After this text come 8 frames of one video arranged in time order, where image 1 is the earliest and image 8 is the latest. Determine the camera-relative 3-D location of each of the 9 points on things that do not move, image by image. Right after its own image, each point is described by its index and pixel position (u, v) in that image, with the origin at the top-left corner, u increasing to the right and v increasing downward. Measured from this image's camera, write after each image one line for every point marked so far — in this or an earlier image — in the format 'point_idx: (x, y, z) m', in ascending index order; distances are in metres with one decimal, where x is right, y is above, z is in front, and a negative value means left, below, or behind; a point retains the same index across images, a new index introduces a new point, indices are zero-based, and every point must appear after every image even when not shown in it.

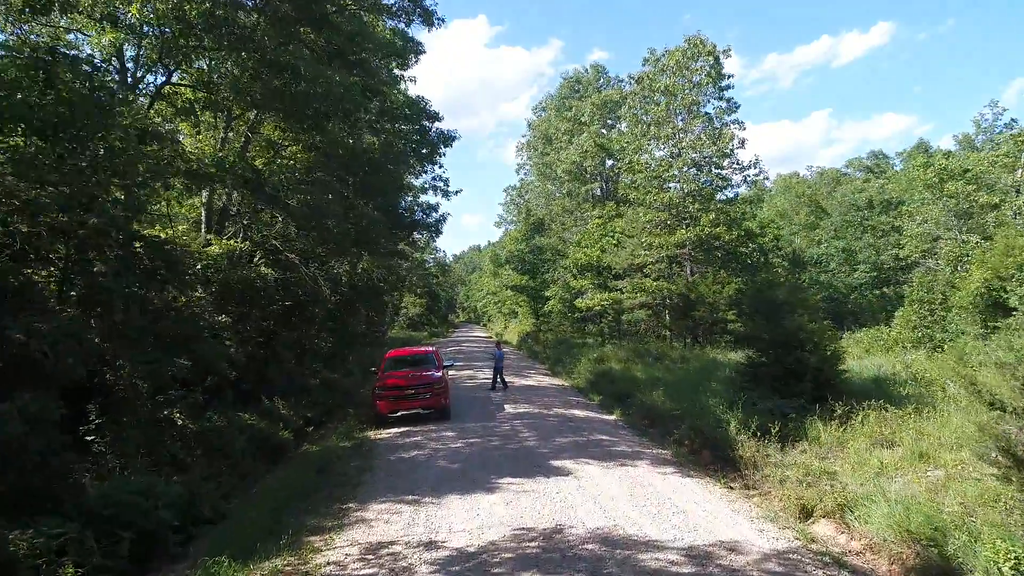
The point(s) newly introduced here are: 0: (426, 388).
0: (-1.5, -1.7, +12.3) m
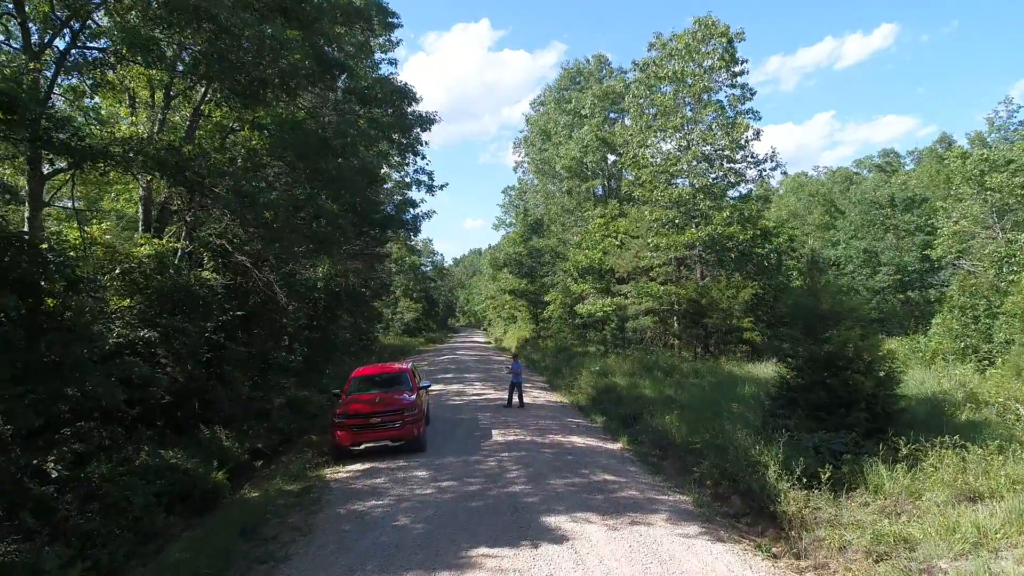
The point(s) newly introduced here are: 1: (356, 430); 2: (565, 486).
0: (-1.7, -1.8, +10.3) m
1: (-2.3, -2.1, +10.3) m
2: (+0.6, -2.4, +8.7) m
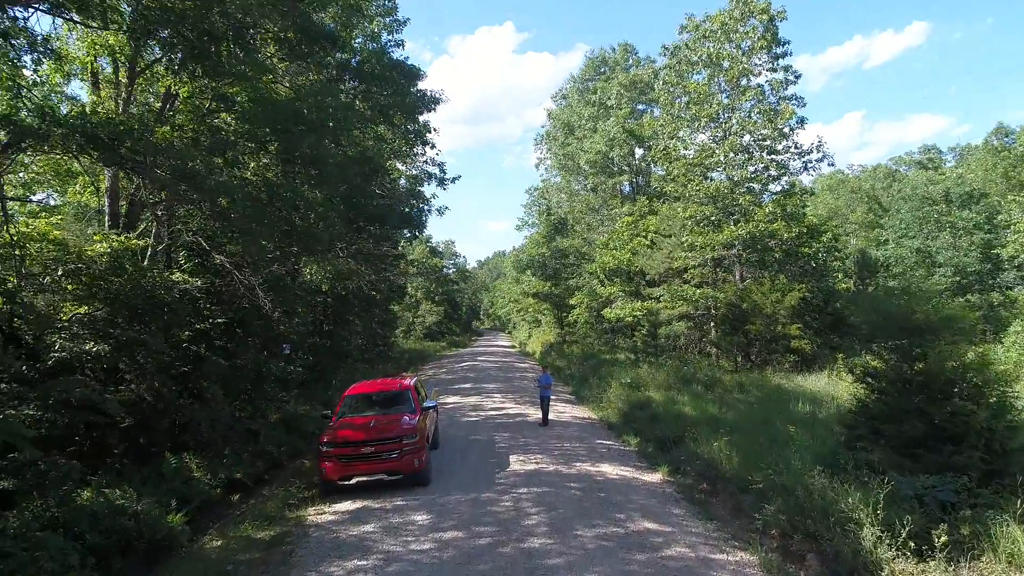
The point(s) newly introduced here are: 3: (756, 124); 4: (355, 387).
0: (-1.5, -1.9, +8.7) m
1: (-2.0, -2.1, +8.7) m
2: (+0.8, -2.4, +7.0) m
3: (+6.7, +4.5, +19.6) m
4: (-2.3, -1.4, +10.4) m
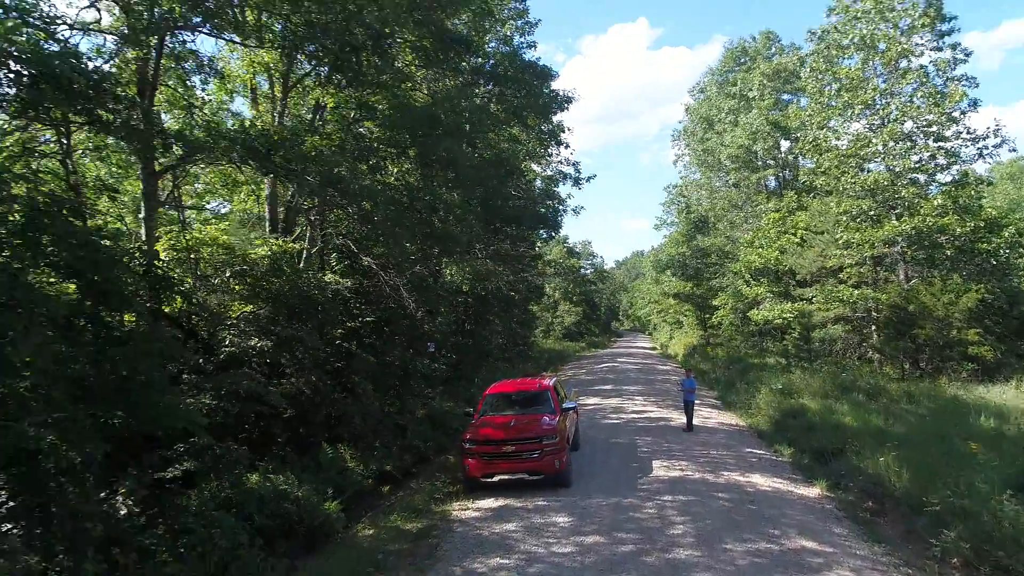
0: (+0.3, -1.9, +8.7) m
1: (-0.3, -2.1, +8.8) m
2: (+2.2, -2.4, +6.6) m
3: (+10.3, +4.5, +17.8) m
4: (-0.2, -1.4, +10.6) m
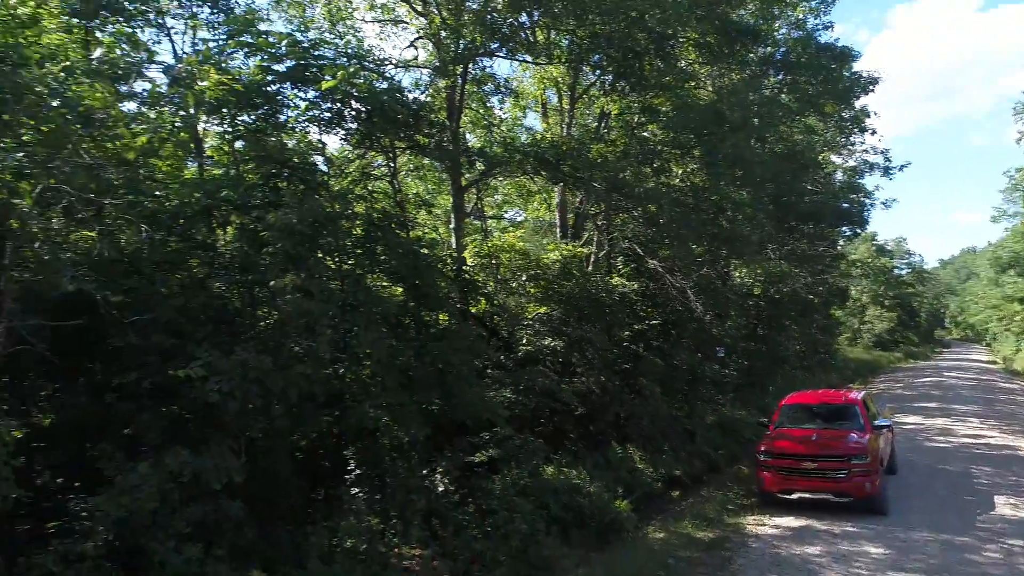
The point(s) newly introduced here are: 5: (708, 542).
0: (+3.6, -1.9, +7.9) m
1: (+3.1, -2.1, +8.2) m
2: (+4.5, -2.4, +5.2) m
3: (+16.4, +4.5, +12.5) m
4: (+3.9, -1.5, +9.8) m
5: (+2.0, -2.6, +7.2) m
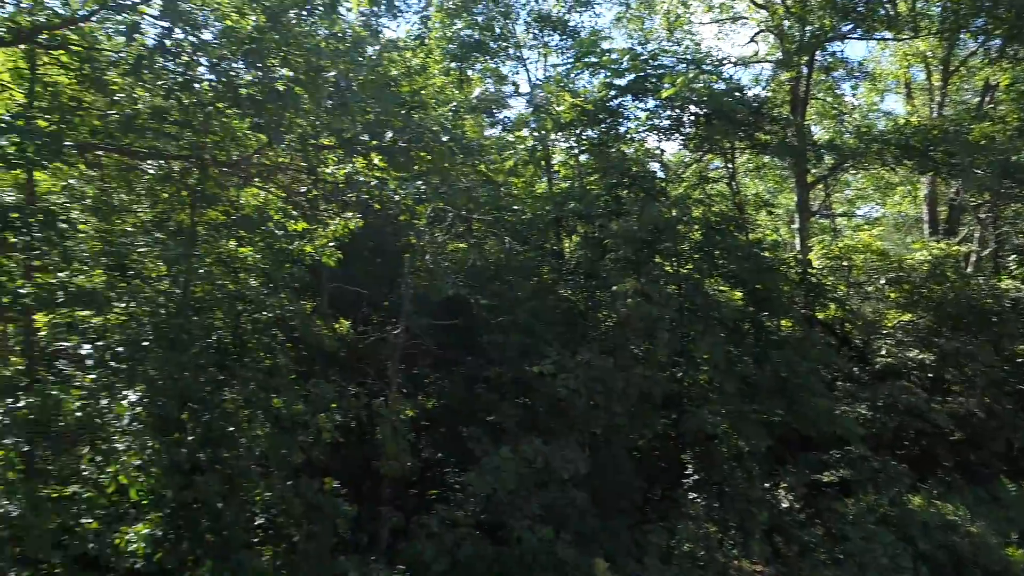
0: (+6.8, -1.9, +5.5) m
1: (+6.5, -2.2, +6.0) m
2: (+6.4, -2.4, +2.7) m
3: (+20.3, +4.5, +4.1) m
4: (+7.8, -1.5, +7.1) m
5: (+5.0, -2.6, +5.6) m
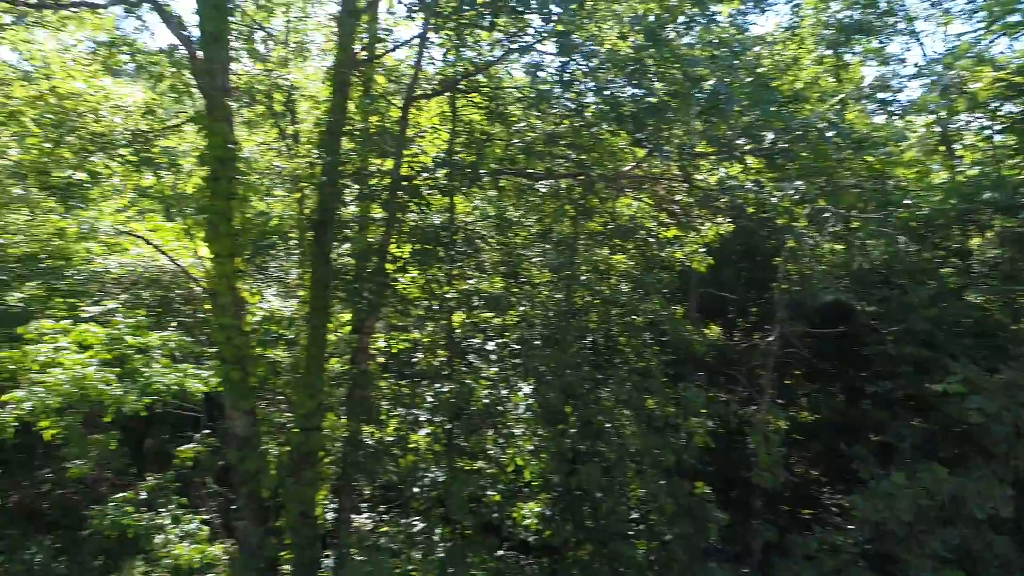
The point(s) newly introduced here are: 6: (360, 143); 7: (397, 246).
0: (+8.7, -2.0, +1.7) m
1: (+8.6, -2.2, +2.2) m
2: (+7.0, -2.4, -0.7) m
3: (+19.9, +4.5, -5.9) m
4: (+10.4, -1.5, +2.6) m
5: (+7.2, -2.6, +2.6) m
6: (-1.1, +1.1, +5.3) m
7: (-0.9, +0.3, +5.4) m
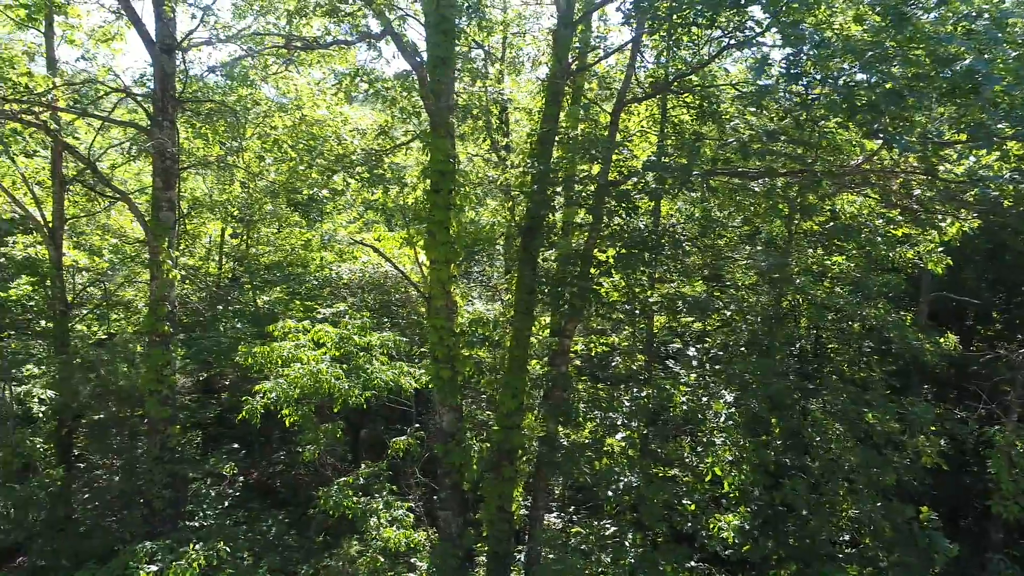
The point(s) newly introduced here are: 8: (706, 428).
0: (+9.0, -1.9, -0.6) m
1: (+9.0, -2.2, 0.0) m
2: (+6.8, -2.4, -2.4) m
3: (+17.9, +4.6, -10.8) m
4: (+10.8, -1.5, -0.1) m
5: (+7.8, -2.6, +0.7) m
6: (+0.4, +1.0, +5.4) m
7: (+0.7, +0.3, +5.5) m
8: (+1.5, -1.1, +5.4) m
